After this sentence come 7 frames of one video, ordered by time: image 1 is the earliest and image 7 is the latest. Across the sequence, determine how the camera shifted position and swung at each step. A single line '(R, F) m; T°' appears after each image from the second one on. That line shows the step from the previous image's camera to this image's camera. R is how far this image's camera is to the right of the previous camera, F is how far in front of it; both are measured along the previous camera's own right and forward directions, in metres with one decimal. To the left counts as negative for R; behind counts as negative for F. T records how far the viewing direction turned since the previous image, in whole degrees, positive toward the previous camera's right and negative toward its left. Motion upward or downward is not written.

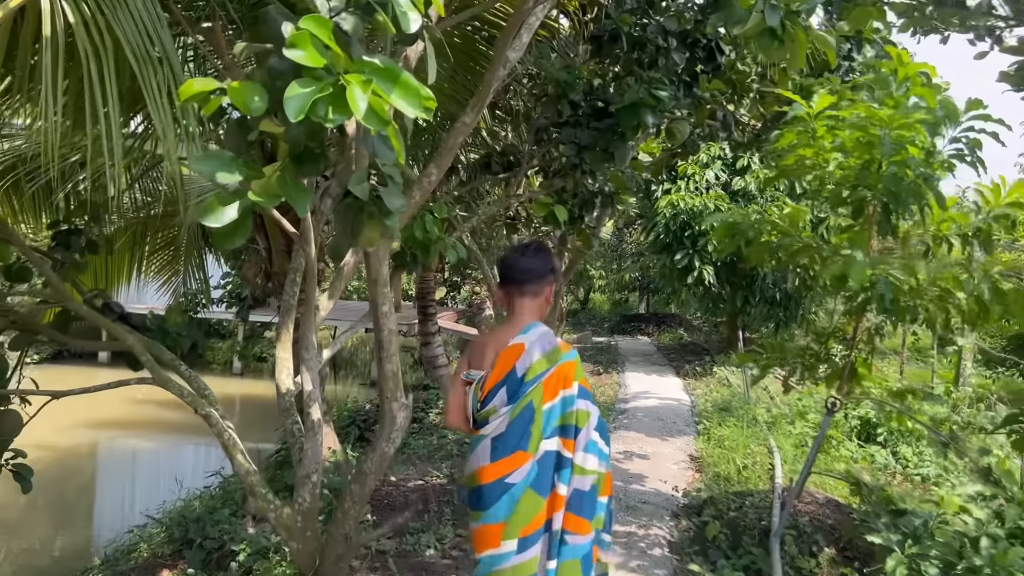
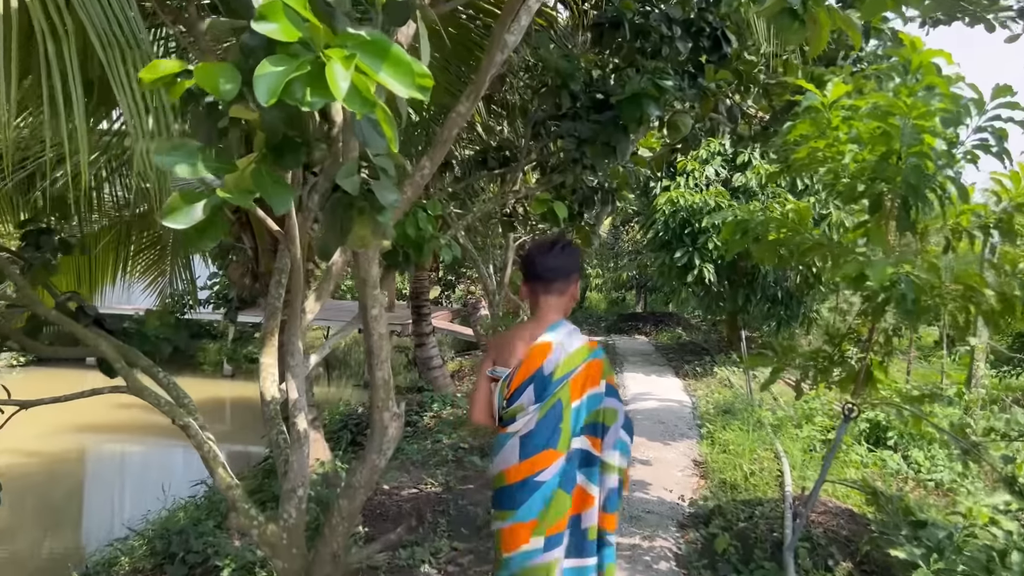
(0.0, +0.2) m; 0°
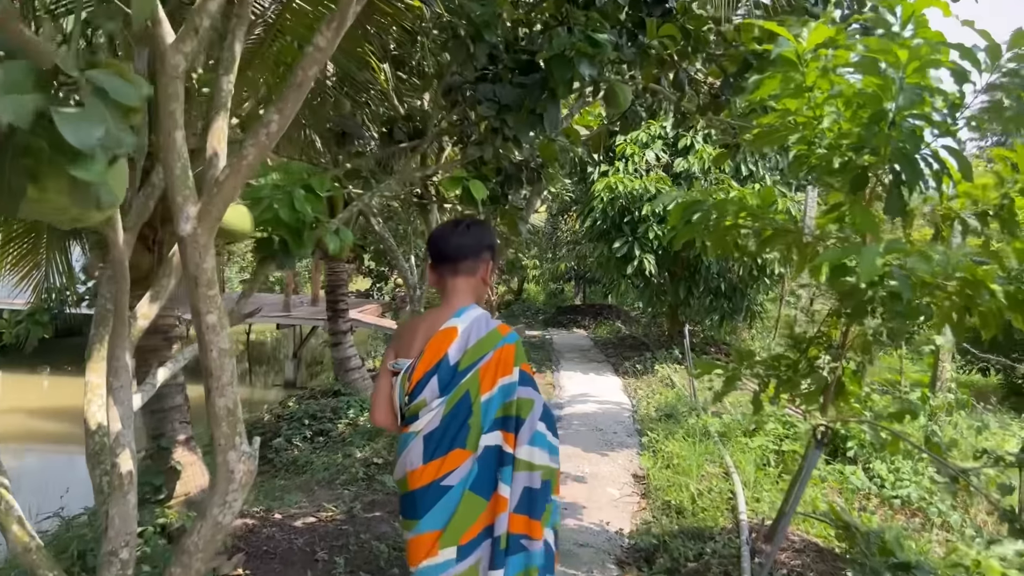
(+0.1, +0.6) m; +4°
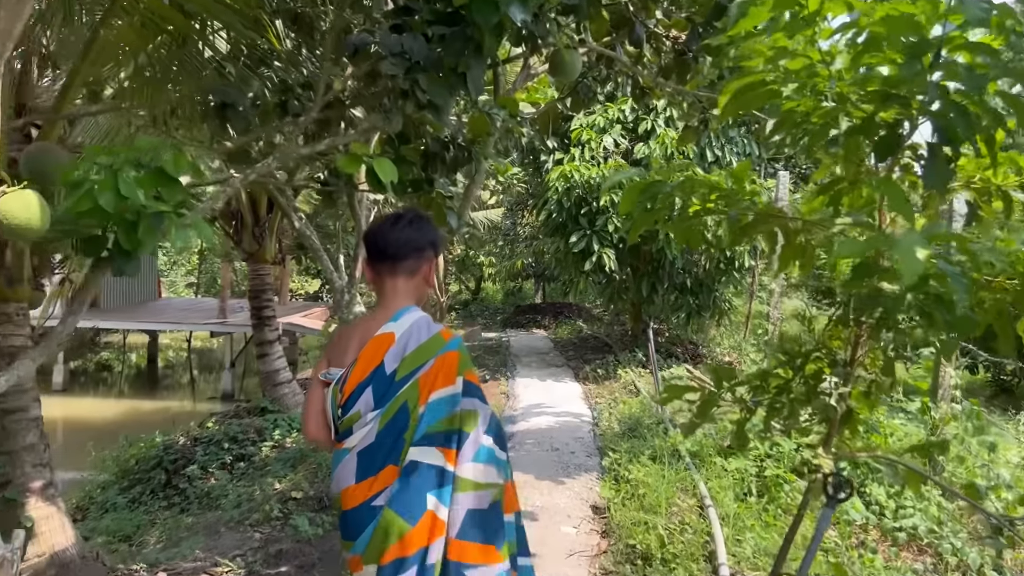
(+0.1, +0.6) m; +2°
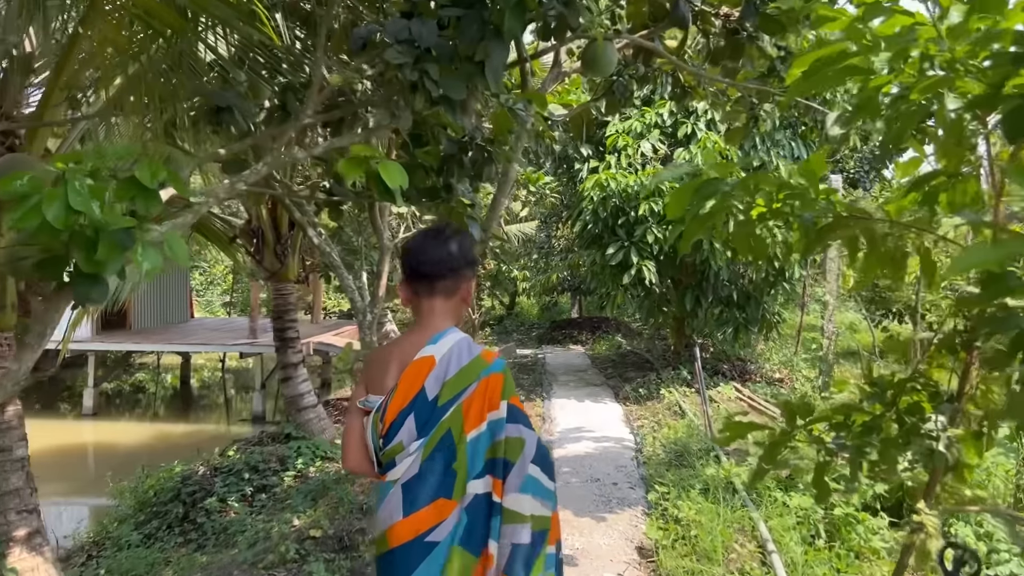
(0.0, +0.3) m; -3°
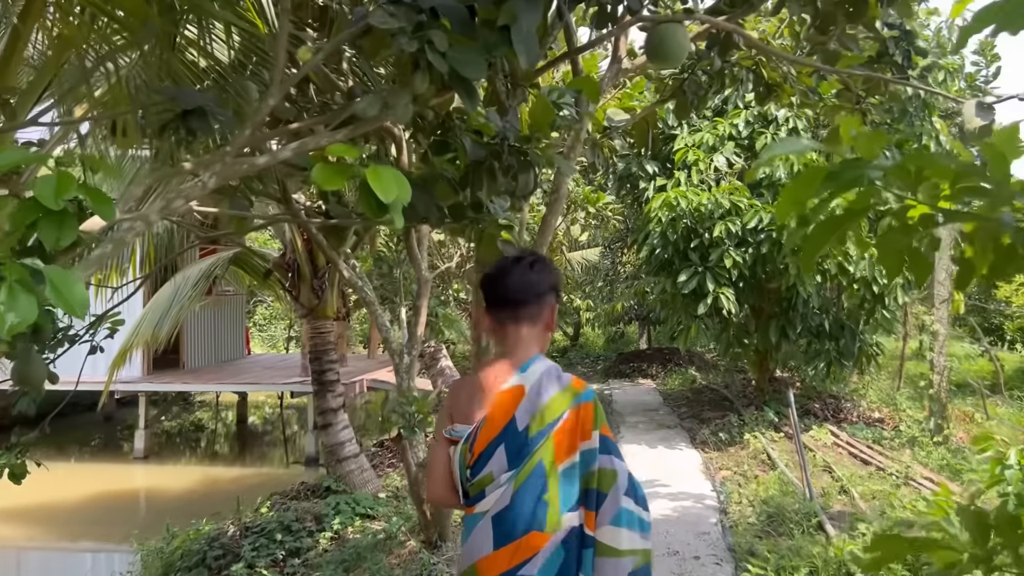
(0.0, +0.6) m; -5°
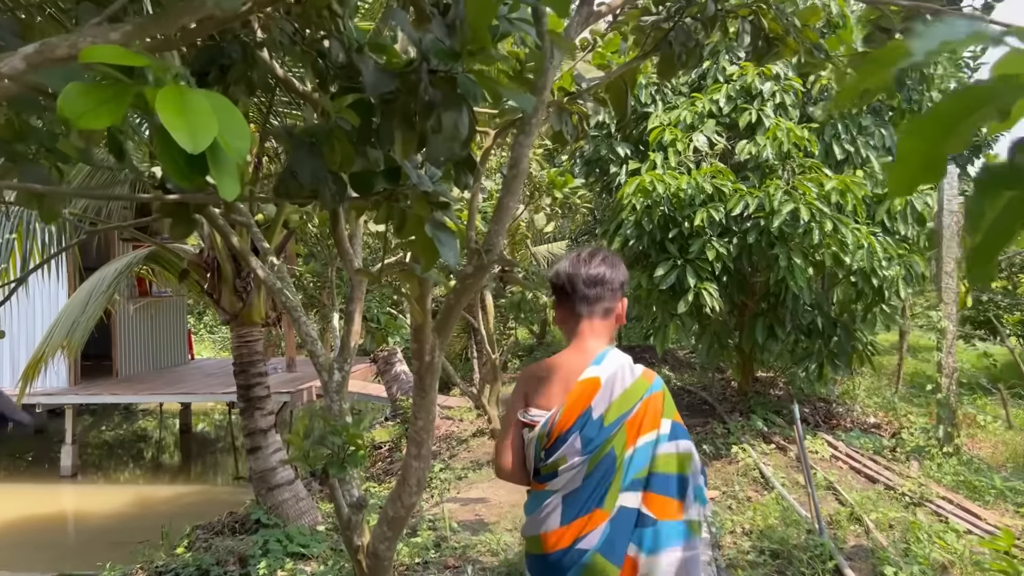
(+0.1, +0.7) m; +2°
